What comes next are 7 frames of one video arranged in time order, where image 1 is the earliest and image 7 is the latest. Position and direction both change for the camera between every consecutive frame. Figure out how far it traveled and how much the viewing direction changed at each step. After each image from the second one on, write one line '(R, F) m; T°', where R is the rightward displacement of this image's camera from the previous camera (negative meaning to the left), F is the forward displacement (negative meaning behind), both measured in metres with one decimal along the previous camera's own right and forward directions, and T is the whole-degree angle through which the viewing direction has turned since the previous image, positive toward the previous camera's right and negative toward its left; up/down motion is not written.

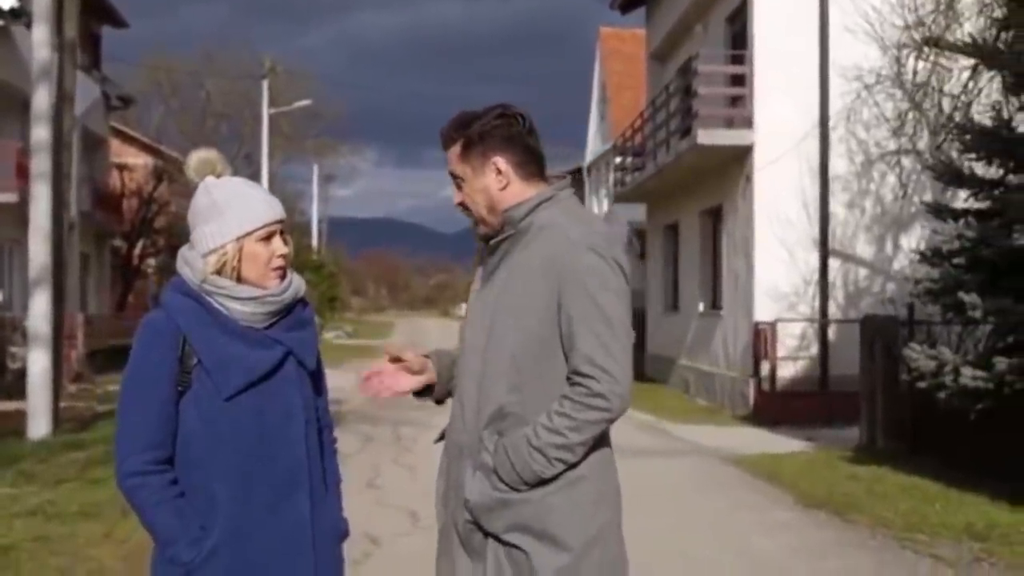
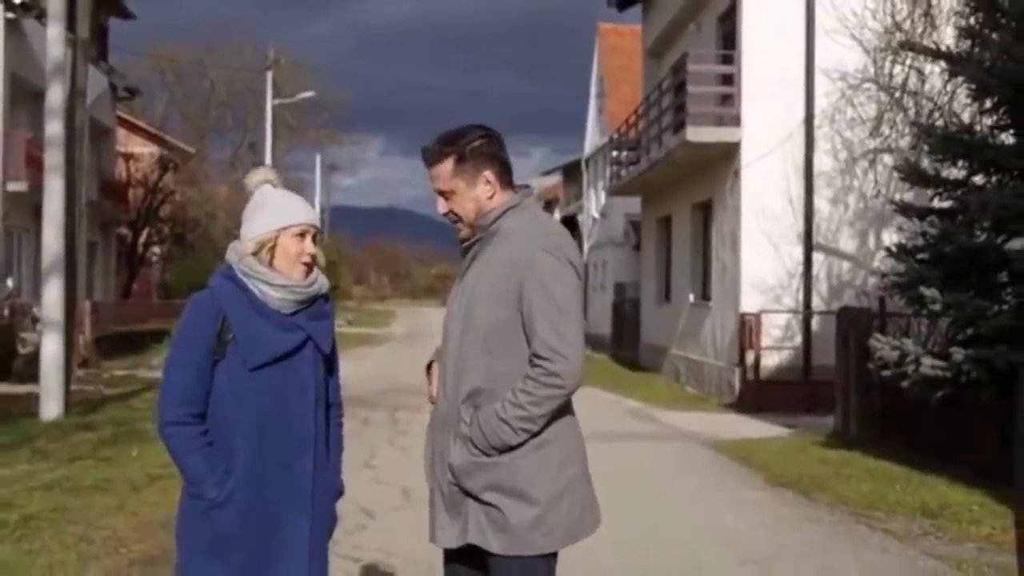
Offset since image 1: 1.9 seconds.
(+0.1, -0.7) m; 0°
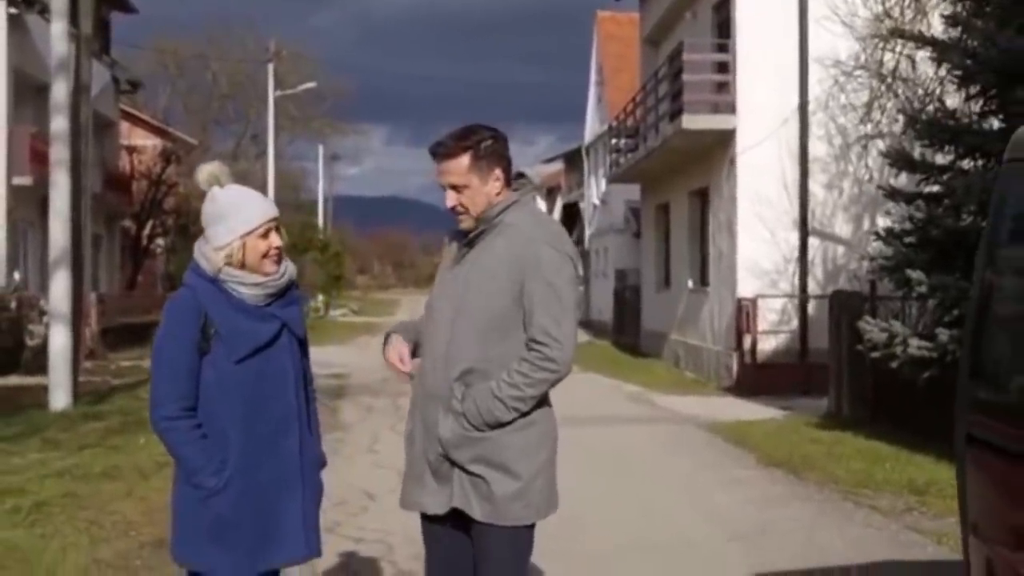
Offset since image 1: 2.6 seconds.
(+0.1, -0.3) m; 0°
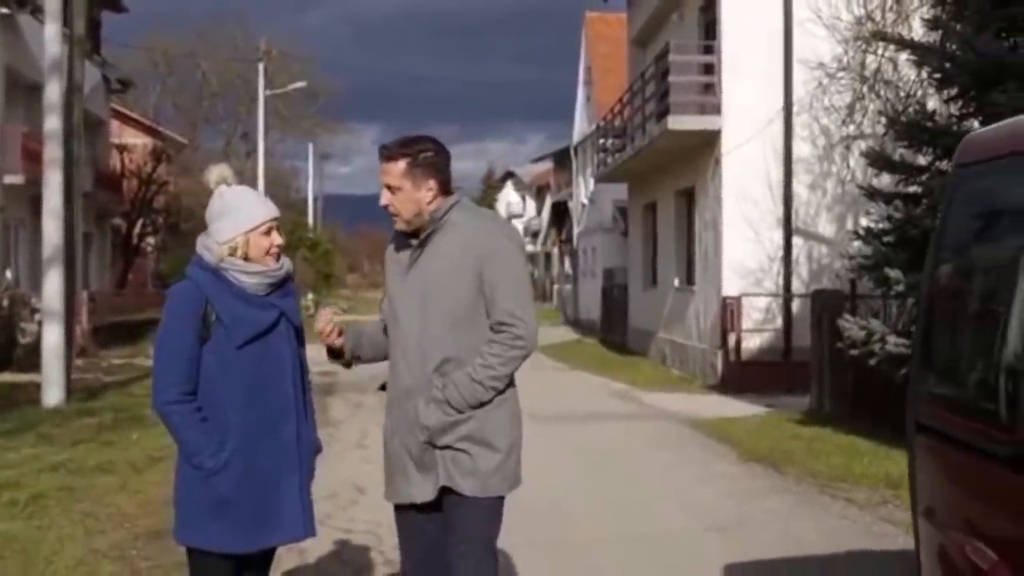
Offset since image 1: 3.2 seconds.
(0.0, -0.2) m; 0°
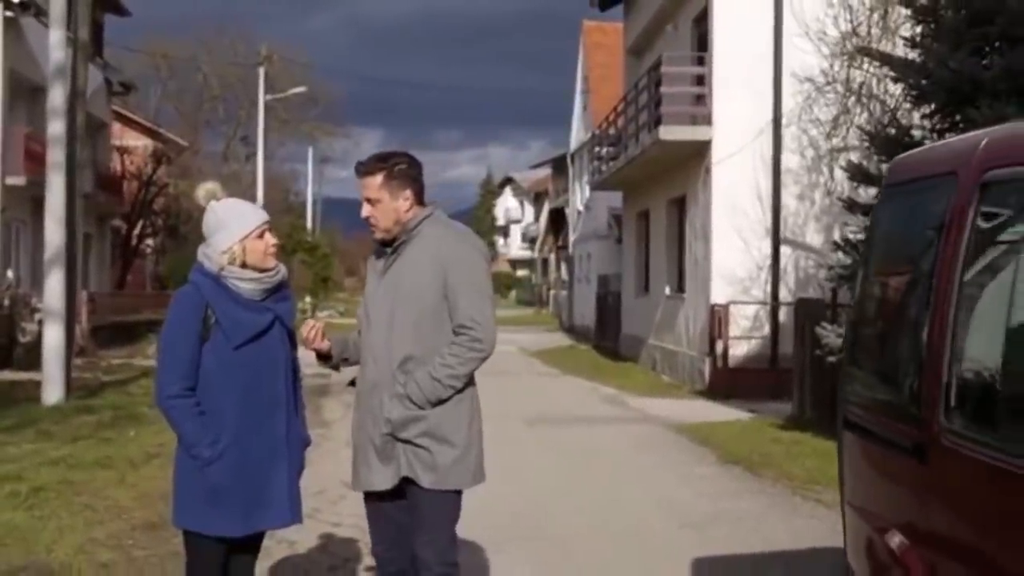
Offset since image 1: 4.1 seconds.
(+0.1, -0.4) m; 0°
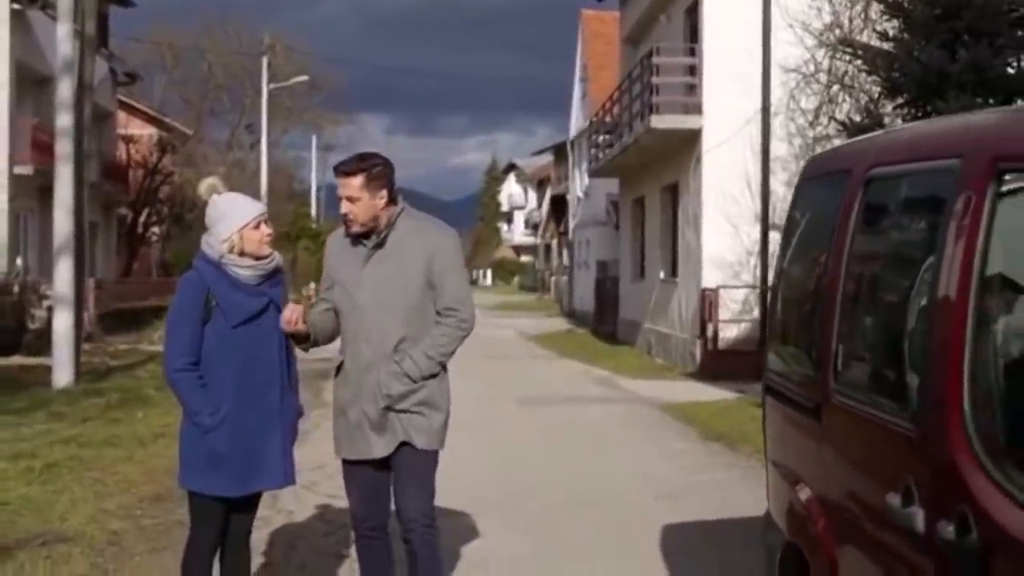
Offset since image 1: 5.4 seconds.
(+0.1, -0.6) m; 0°
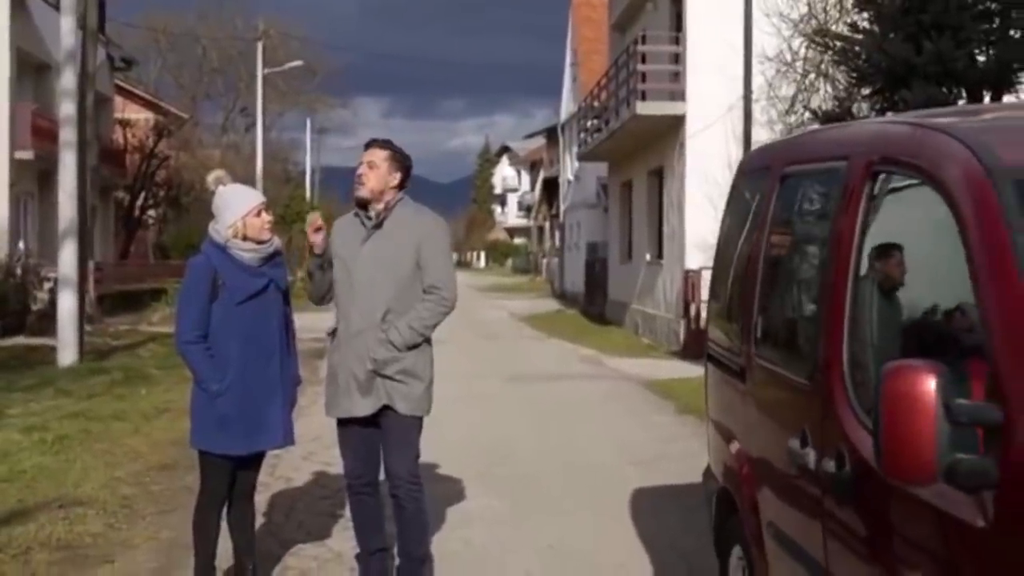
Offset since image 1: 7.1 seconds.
(+0.1, -0.7) m; 0°
